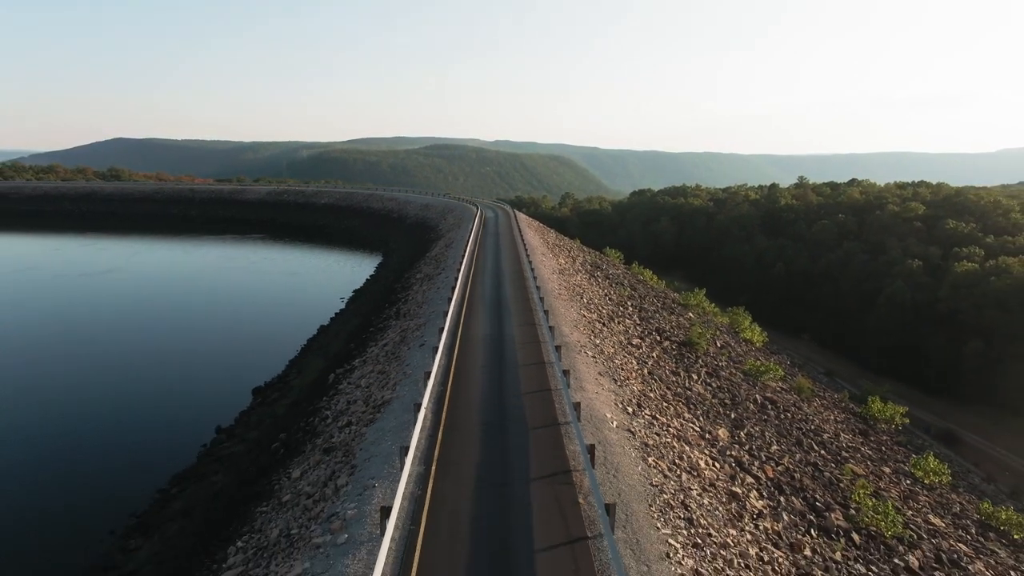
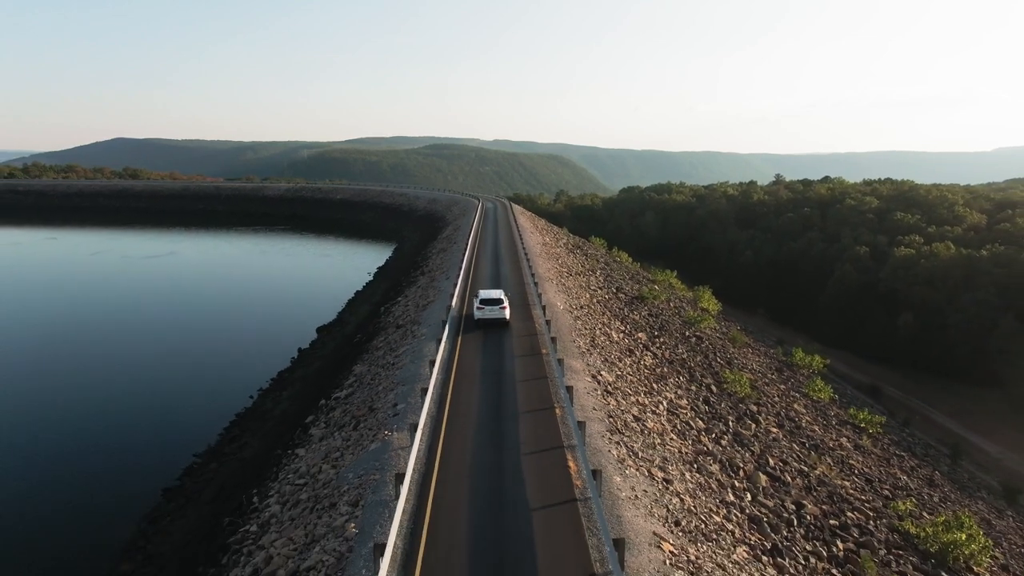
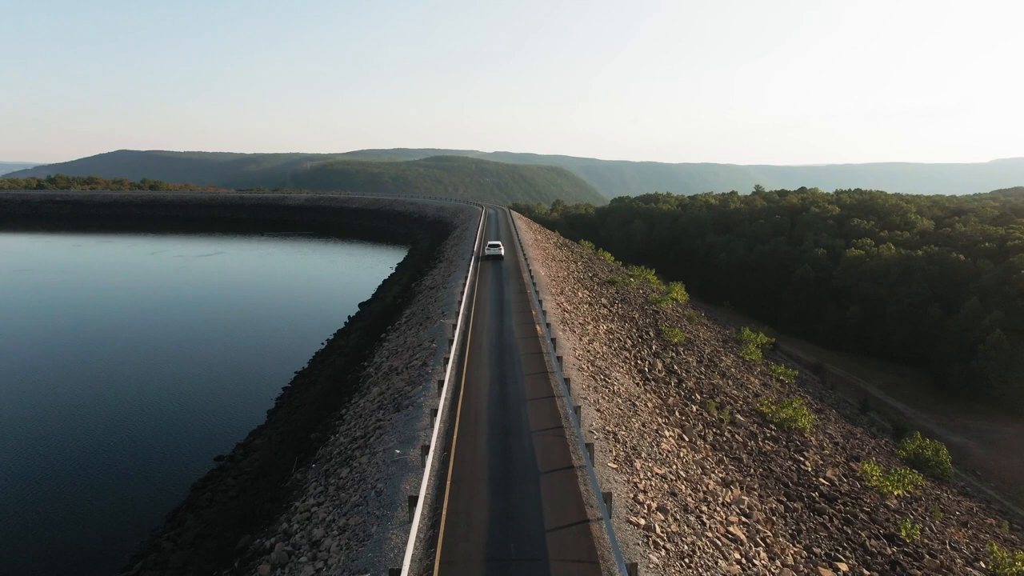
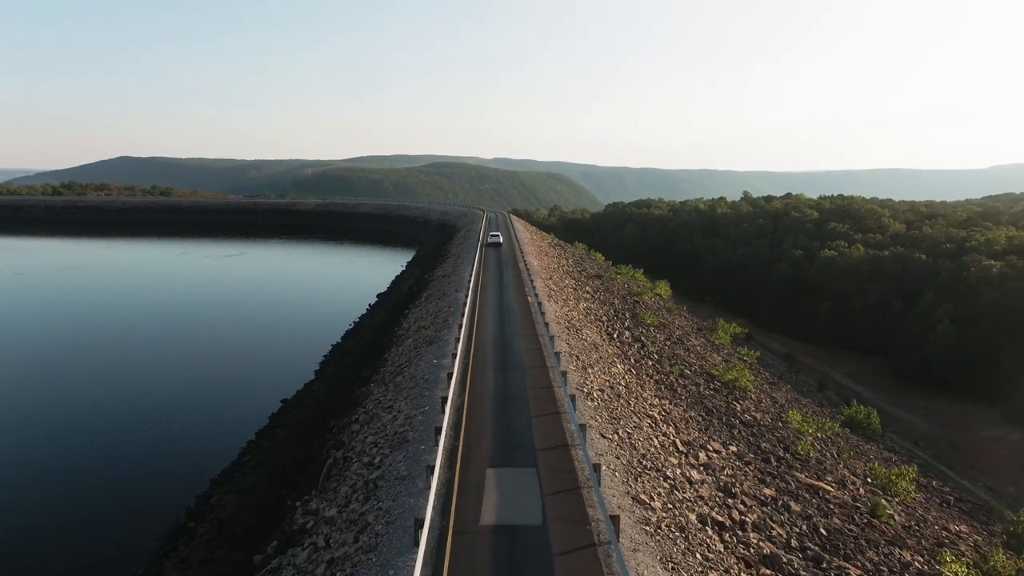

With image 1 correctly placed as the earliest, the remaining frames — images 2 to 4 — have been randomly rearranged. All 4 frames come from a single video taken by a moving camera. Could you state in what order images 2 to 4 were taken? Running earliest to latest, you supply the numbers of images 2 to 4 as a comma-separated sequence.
2, 3, 4
